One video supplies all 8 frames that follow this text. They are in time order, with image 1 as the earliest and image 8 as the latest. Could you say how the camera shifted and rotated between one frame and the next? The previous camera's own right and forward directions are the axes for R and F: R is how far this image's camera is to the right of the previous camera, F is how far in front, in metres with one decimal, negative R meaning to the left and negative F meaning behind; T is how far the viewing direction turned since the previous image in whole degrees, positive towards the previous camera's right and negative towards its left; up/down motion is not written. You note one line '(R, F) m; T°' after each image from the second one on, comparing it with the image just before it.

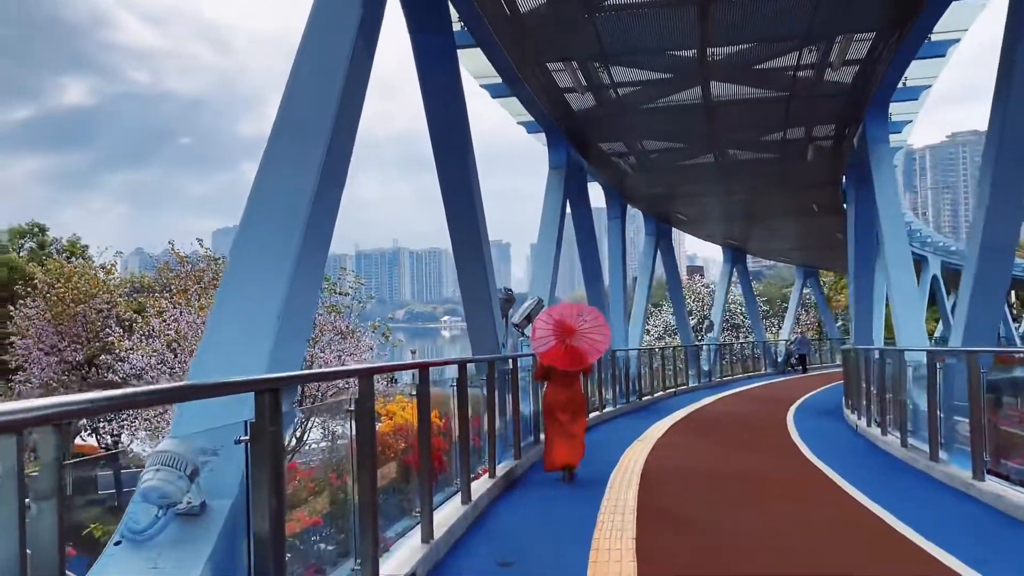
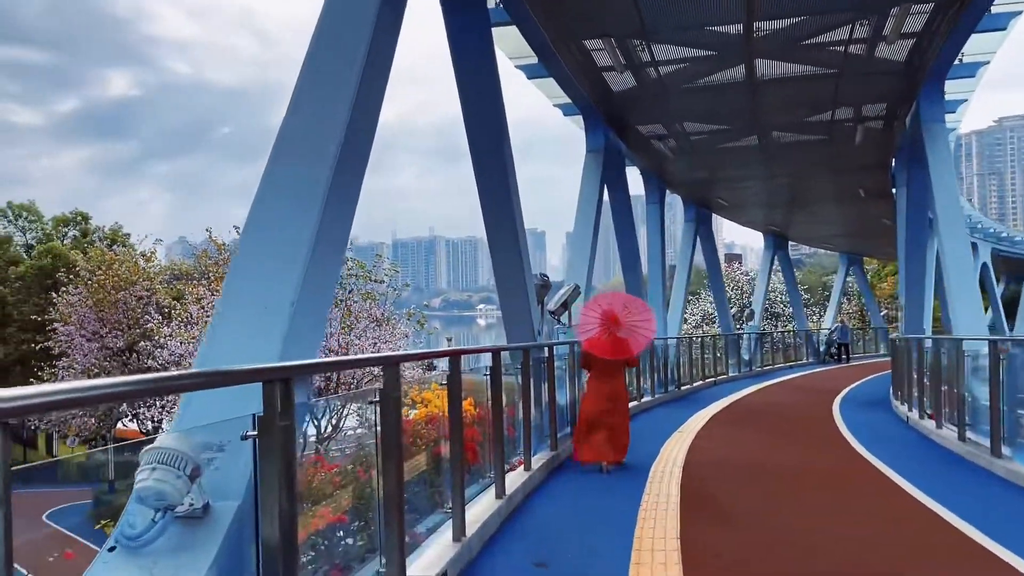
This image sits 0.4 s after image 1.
(0.0, +0.3) m; -2°
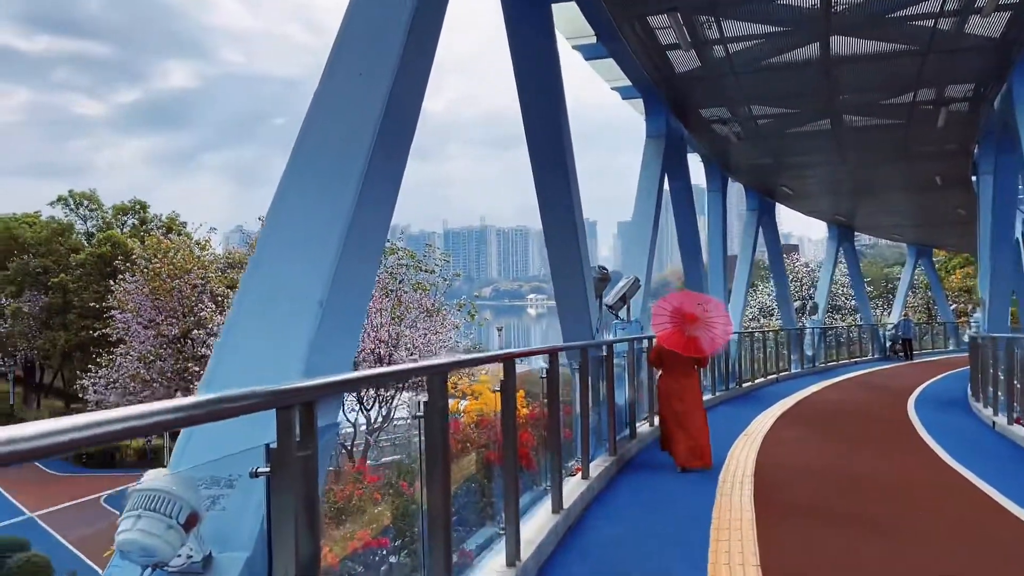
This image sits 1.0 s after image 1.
(-0.1, +0.5) m; -4°
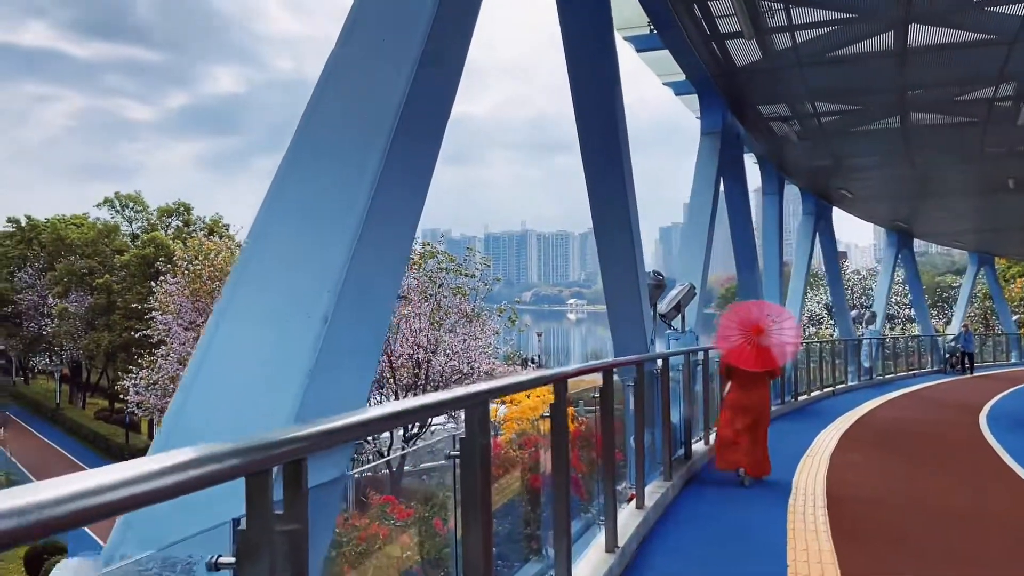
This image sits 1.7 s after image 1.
(-0.1, +0.6) m; -3°
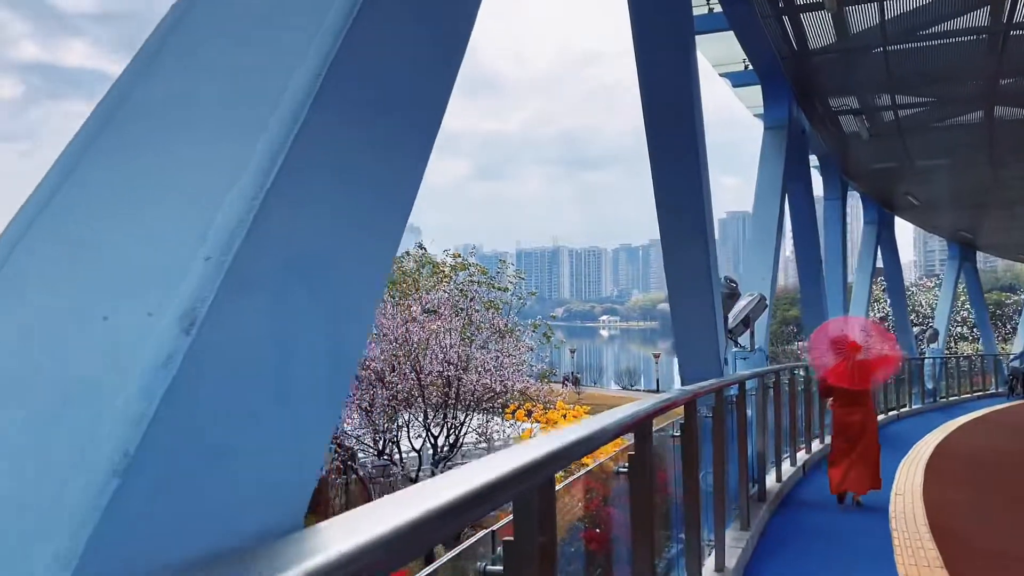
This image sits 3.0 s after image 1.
(-0.1, +1.1) m; -2°
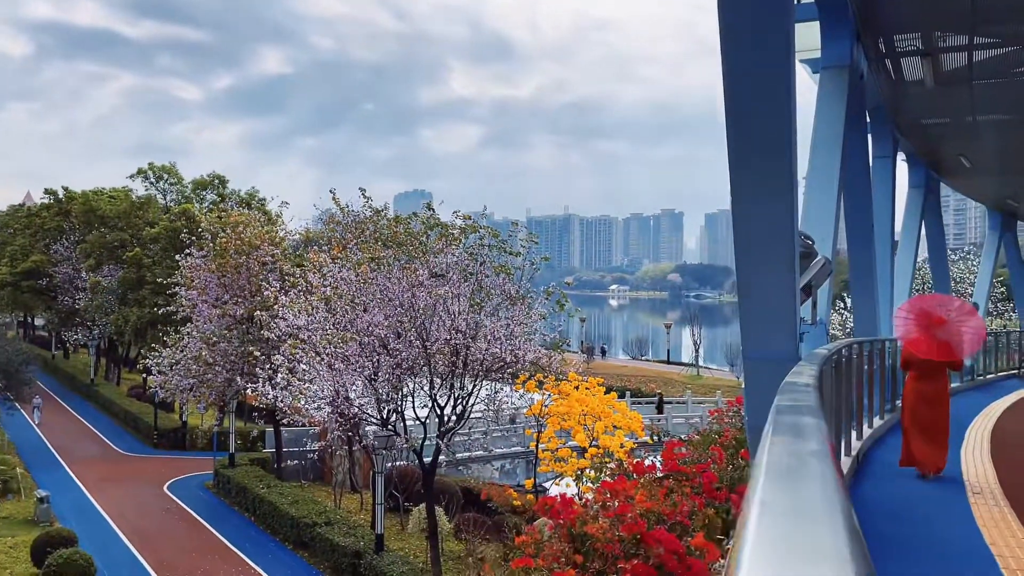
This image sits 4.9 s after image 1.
(-0.1, +1.1) m; -1°
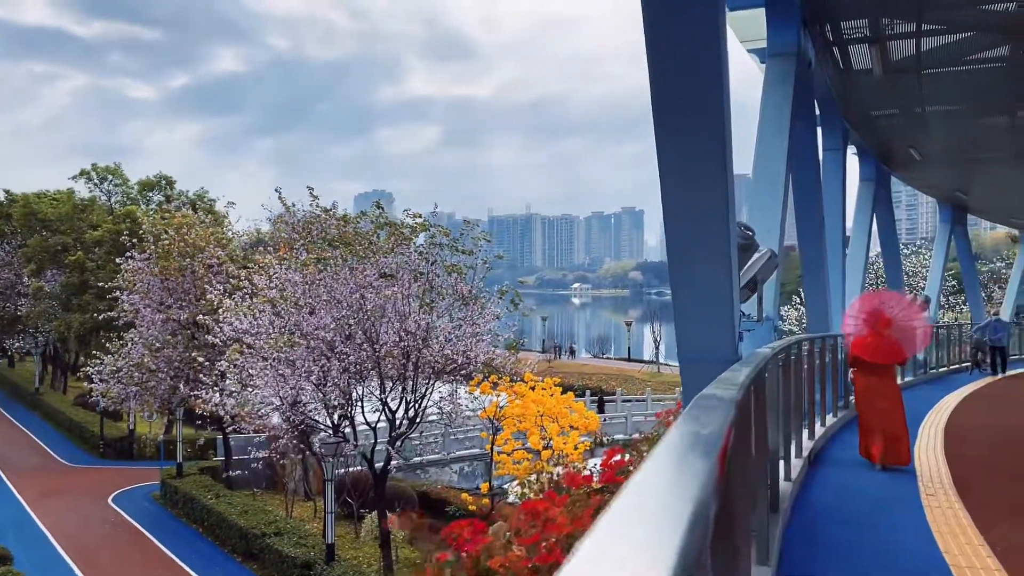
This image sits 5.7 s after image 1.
(+0.3, +0.4) m; +3°
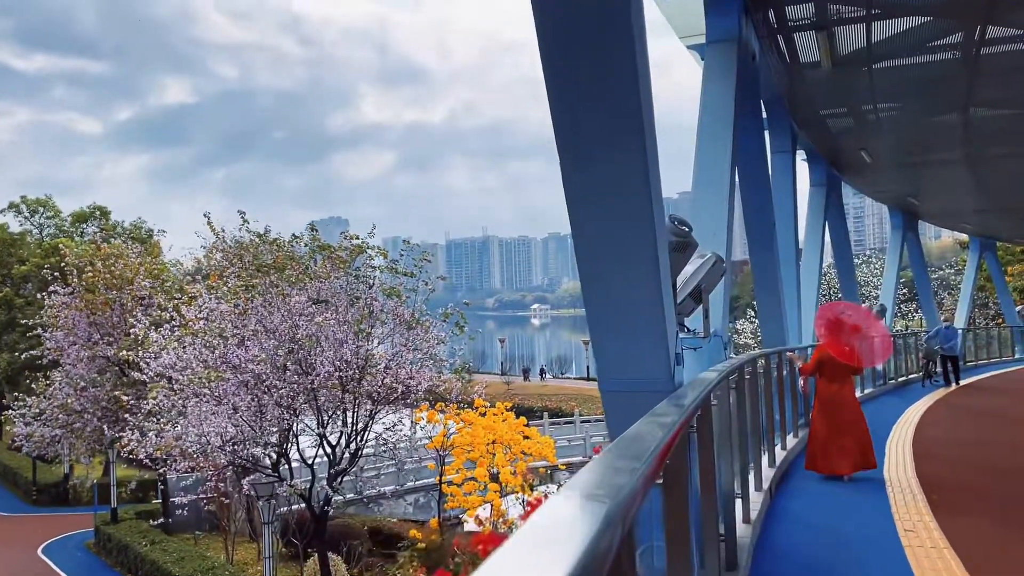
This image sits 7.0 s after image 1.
(+0.3, +0.9) m; +3°
